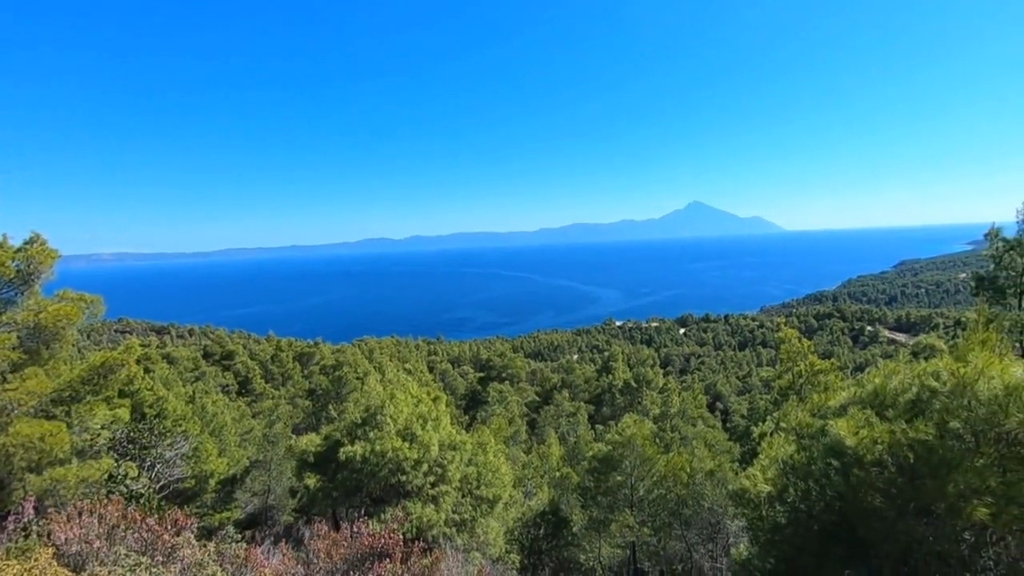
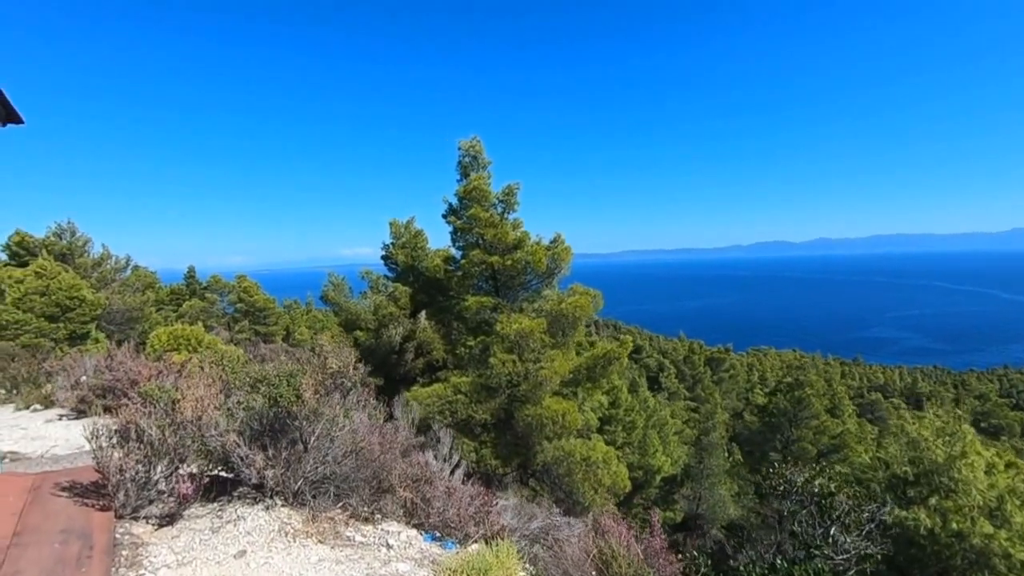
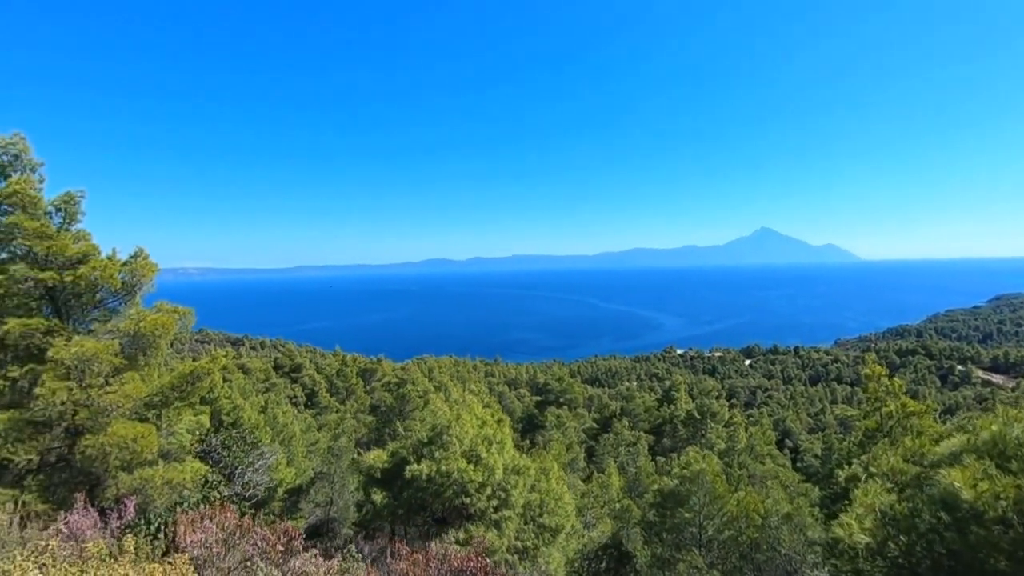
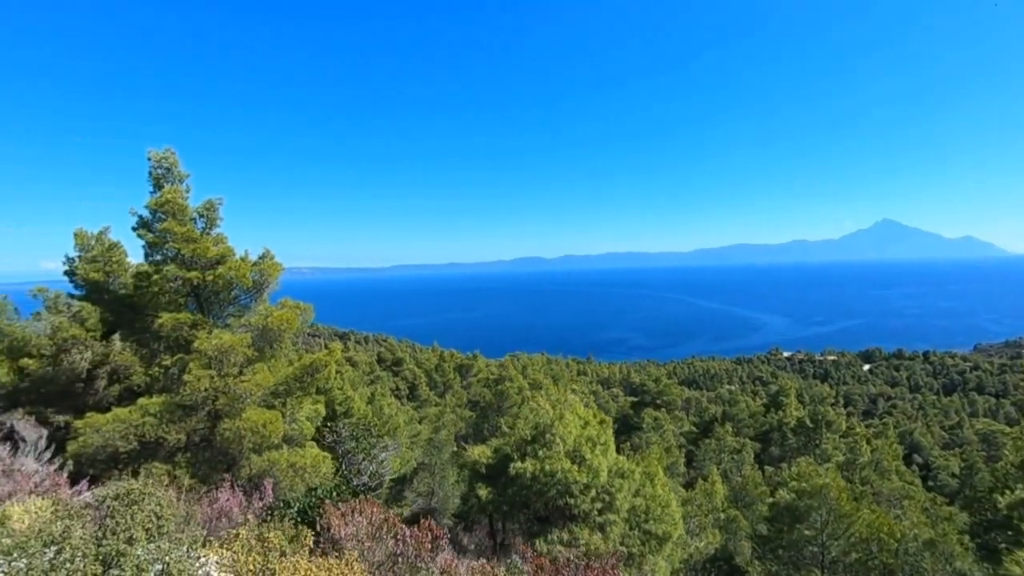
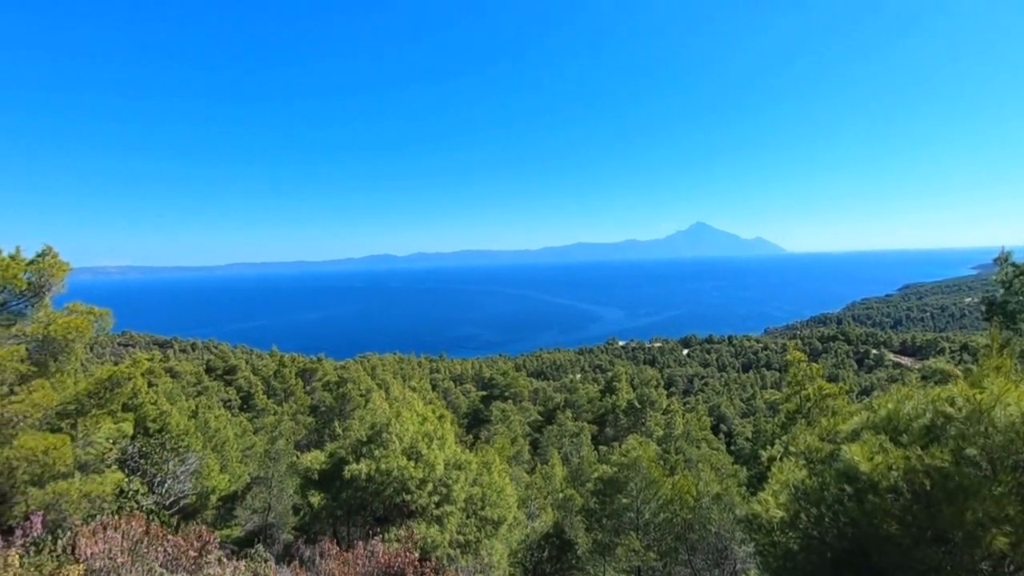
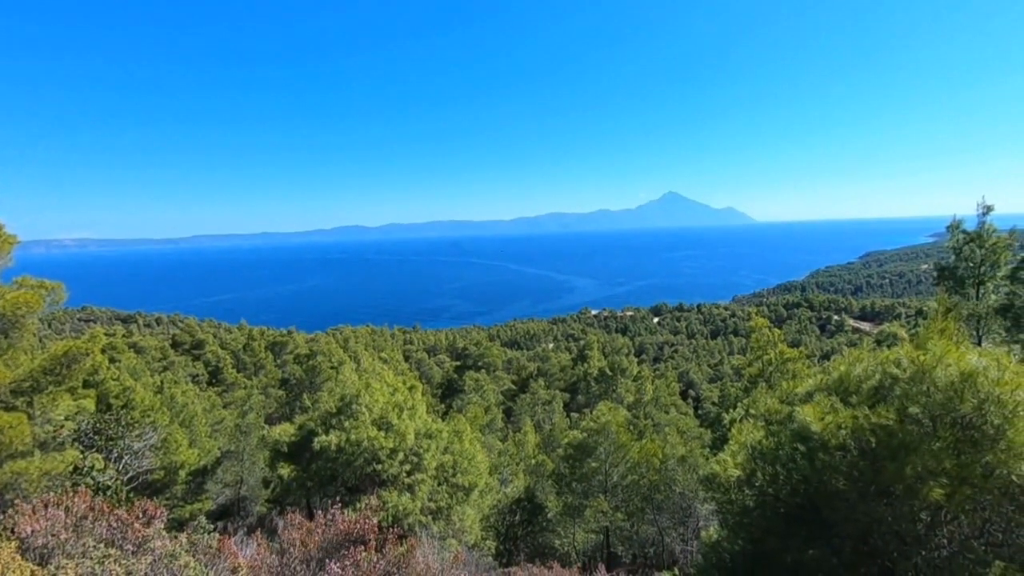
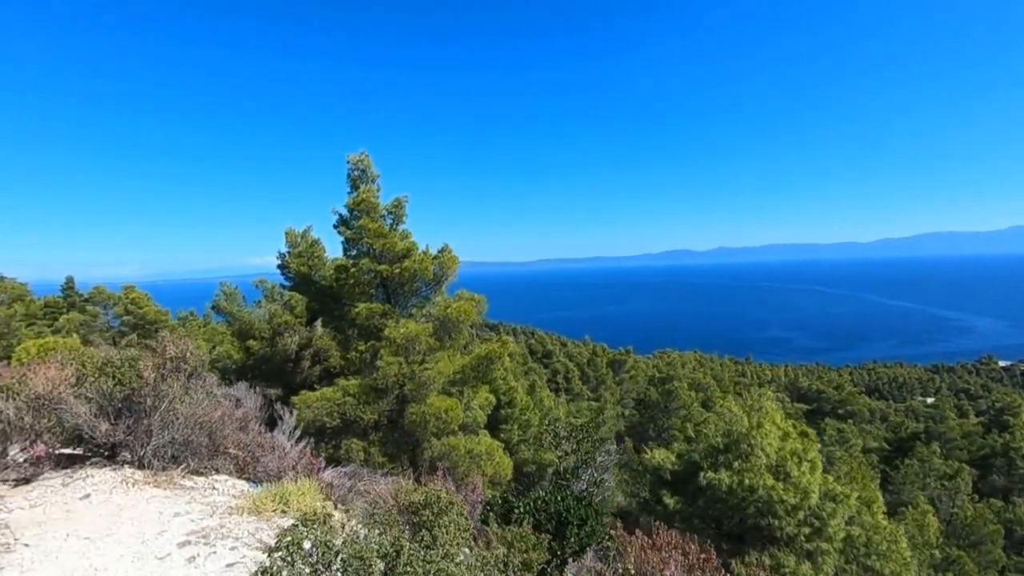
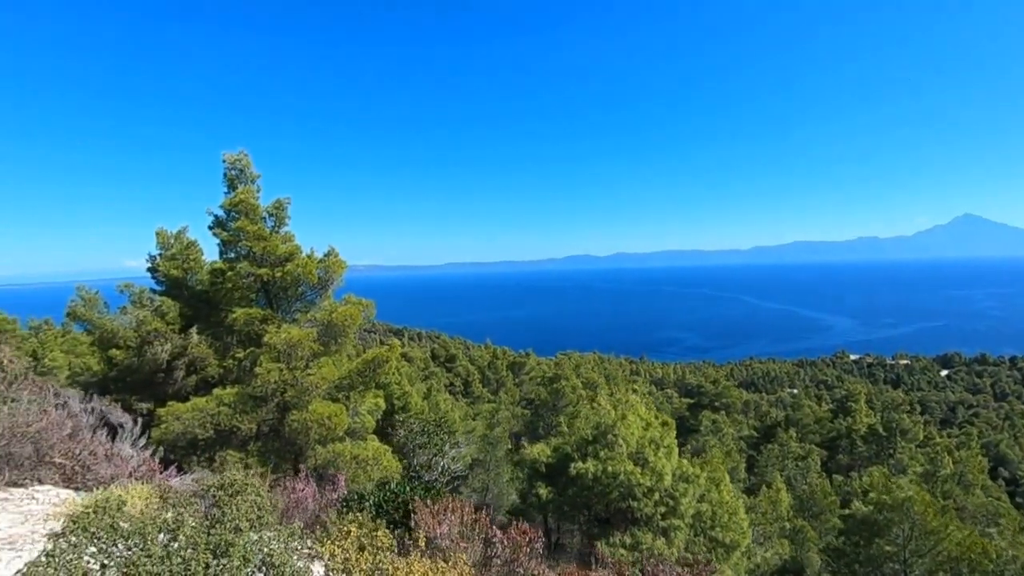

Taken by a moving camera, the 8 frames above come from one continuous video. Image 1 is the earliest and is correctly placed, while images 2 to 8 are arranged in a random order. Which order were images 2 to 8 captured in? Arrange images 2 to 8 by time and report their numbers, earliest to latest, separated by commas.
6, 5, 3, 4, 8, 7, 2
